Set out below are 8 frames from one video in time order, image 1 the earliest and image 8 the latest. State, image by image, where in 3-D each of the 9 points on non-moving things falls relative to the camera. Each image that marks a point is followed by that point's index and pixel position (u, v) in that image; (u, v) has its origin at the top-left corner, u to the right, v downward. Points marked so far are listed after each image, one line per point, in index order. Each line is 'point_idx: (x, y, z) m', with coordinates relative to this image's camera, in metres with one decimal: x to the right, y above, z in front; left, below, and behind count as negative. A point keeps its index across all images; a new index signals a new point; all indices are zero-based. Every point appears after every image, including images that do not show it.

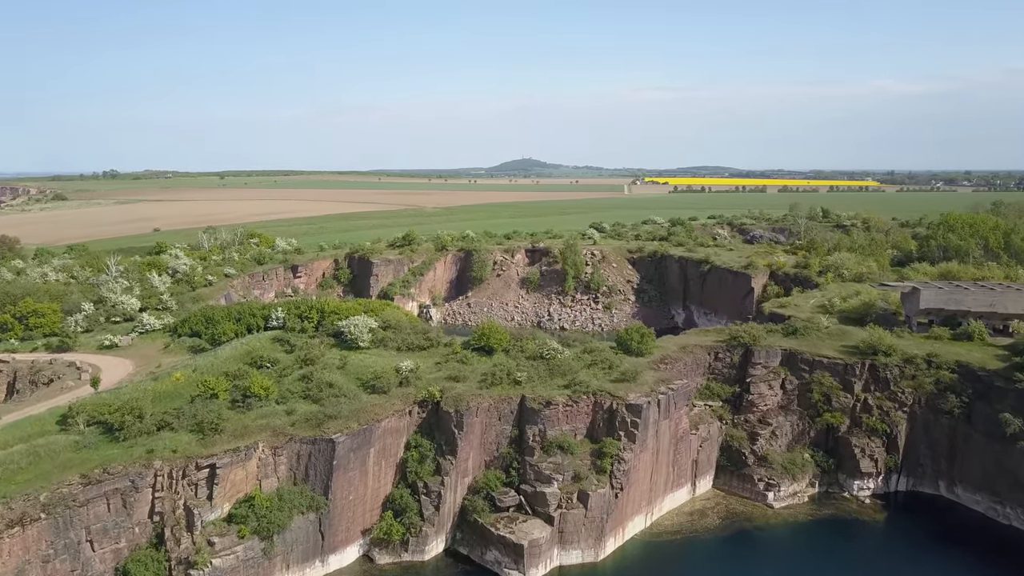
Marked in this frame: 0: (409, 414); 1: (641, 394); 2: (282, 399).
0: (-2.5, -3.0, +19.2) m
1: (+3.2, -2.6, +19.7) m
2: (-5.4, -2.7, +19.1) m
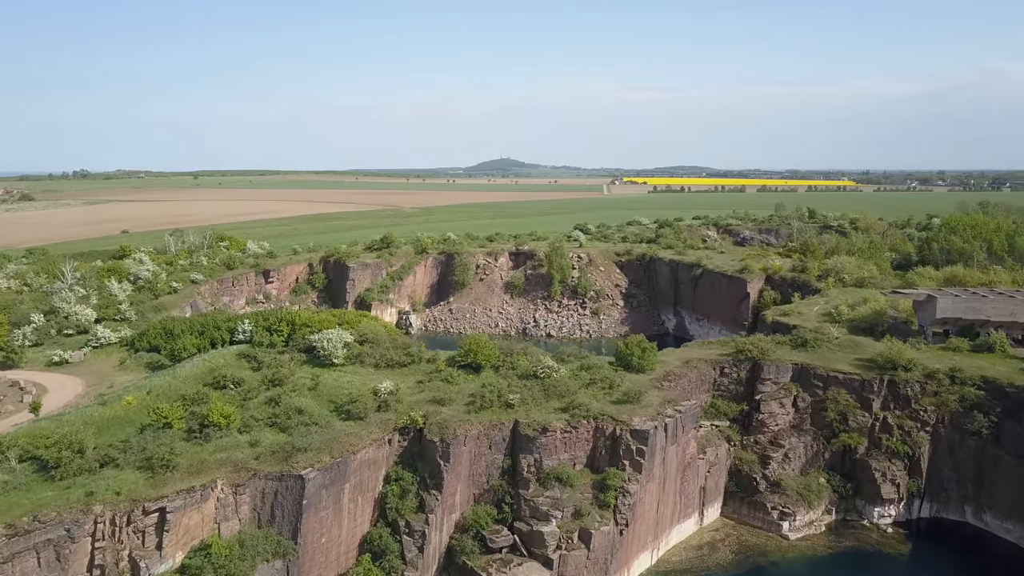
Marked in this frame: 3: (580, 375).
0: (-2.6, -3.3, +17.1) m
1: (+3.0, -2.9, +17.8) m
2: (-5.6, -3.0, +17.0) m
3: (+1.7, -2.1, +19.7) m
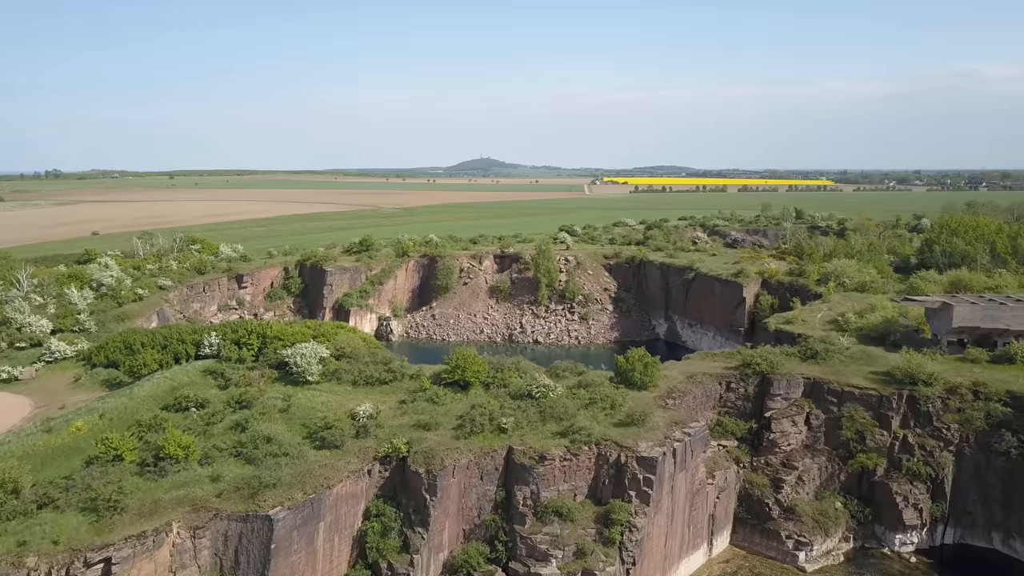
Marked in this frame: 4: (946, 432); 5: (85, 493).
0: (-2.8, -3.6, +15.4) m
1: (+2.8, -3.1, +16.2) m
2: (-5.7, -3.2, +15.1) m
3: (+1.5, -2.4, +18.0) m
4: (+10.2, -3.4, +18.9) m
5: (-7.2, -3.5, +13.7) m
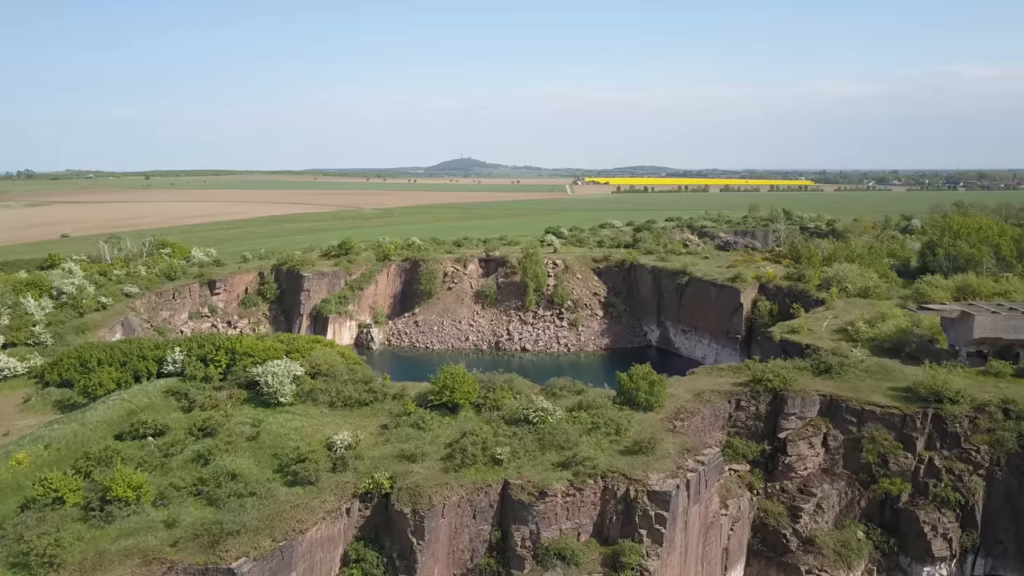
0: (-2.8, -3.8, +13.6) m
1: (+2.8, -3.3, +14.6) m
2: (-5.8, -3.5, +13.3) m
3: (+1.4, -2.6, +16.3) m
4: (+10.1, -3.6, +17.5) m
5: (-7.2, -3.8, +11.8) m
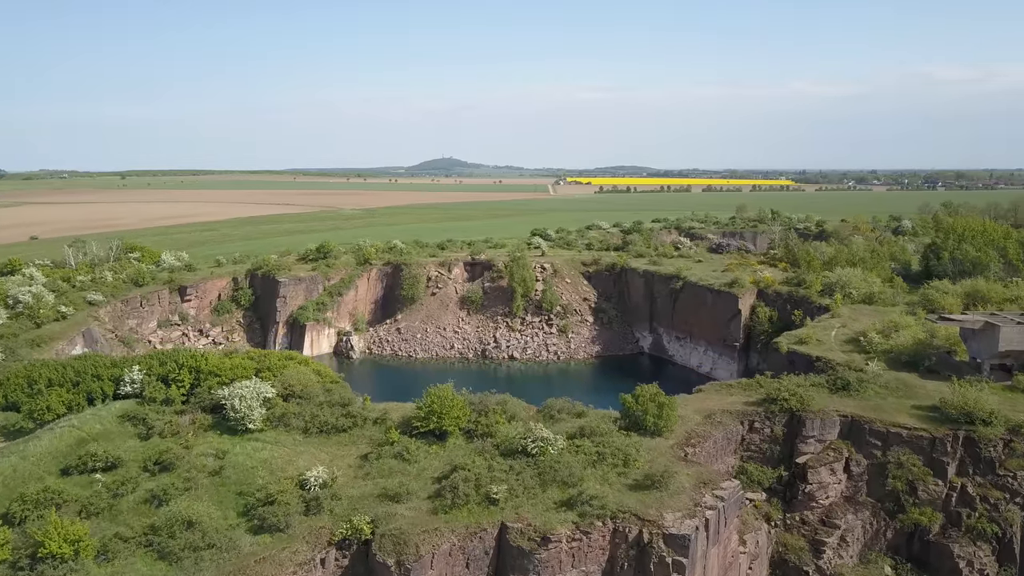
0: (-2.8, -4.1, +11.9) m
1: (+2.7, -3.6, +12.9) m
2: (-5.8, -3.8, +11.5) m
3: (+1.3, -2.9, +14.7) m
4: (+10.0, -3.8, +16.0) m
5: (-7.2, -4.1, +9.9) m
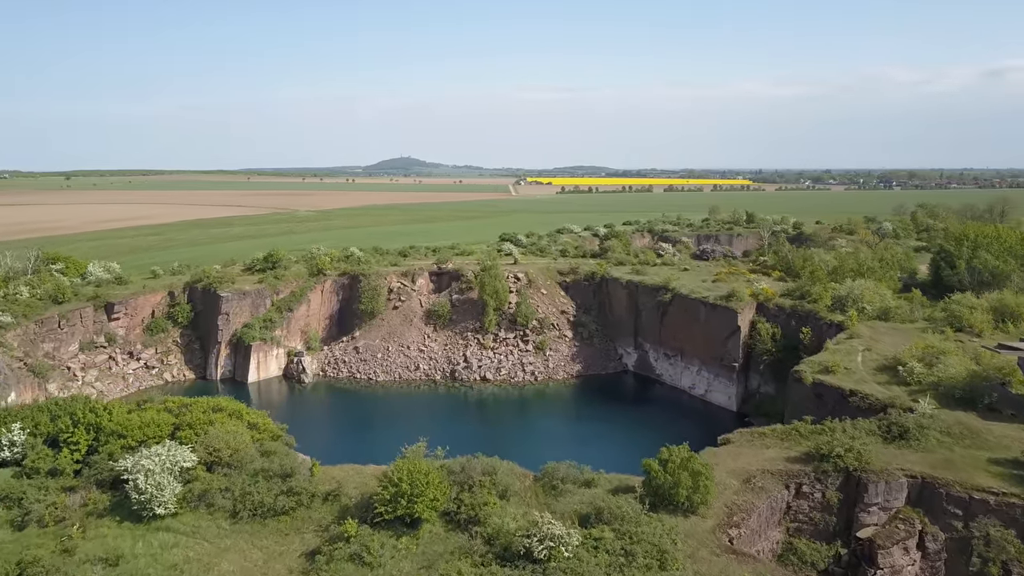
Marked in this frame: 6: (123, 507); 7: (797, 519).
0: (-2.7, -4.7, +8.0) m
1: (+2.8, -4.2, +9.4) m
2: (-5.6, -4.4, +7.5) m
3: (+1.2, -3.5, +11.1) m
4: (+9.9, -4.3, +12.8) m
5: (-7.0, -4.7, +5.9) m
6: (-6.2, -3.5, +12.9) m
7: (+4.9, -4.0, +14.0) m
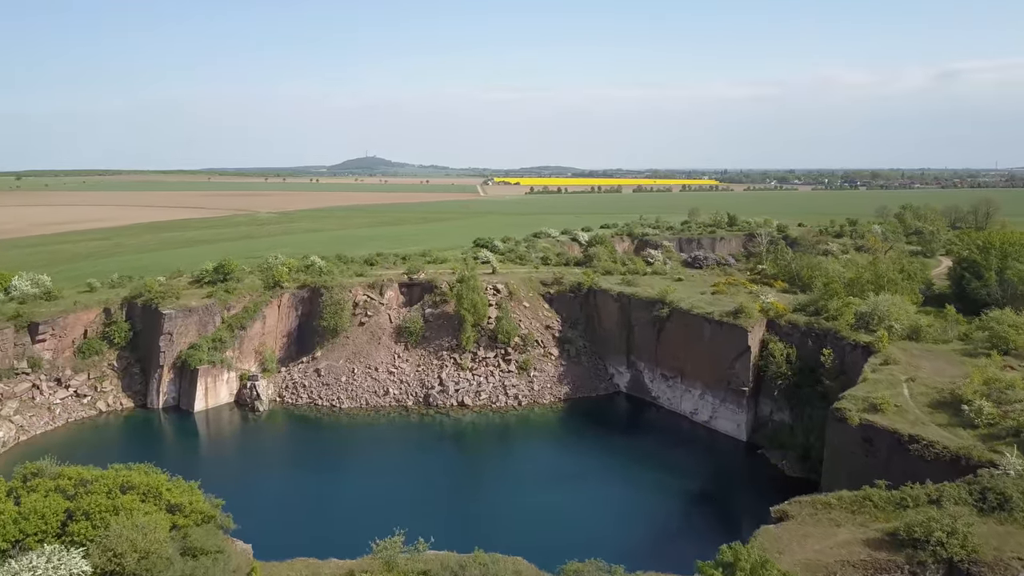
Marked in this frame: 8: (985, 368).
0: (-2.4, -5.3, +4.5) m
1: (+3.1, -4.7, +6.1) m
2: (-5.3, -5.0, +3.9) m
3: (+1.4, -4.0, +7.7) m
4: (+10.0, -4.8, +9.8) m
5: (-6.6, -5.3, +2.2) m
6: (-6.1, -4.1, +9.2) m
7: (+5.0, -4.5, +10.8) m
8: (+11.2, -1.8, +19.0) m
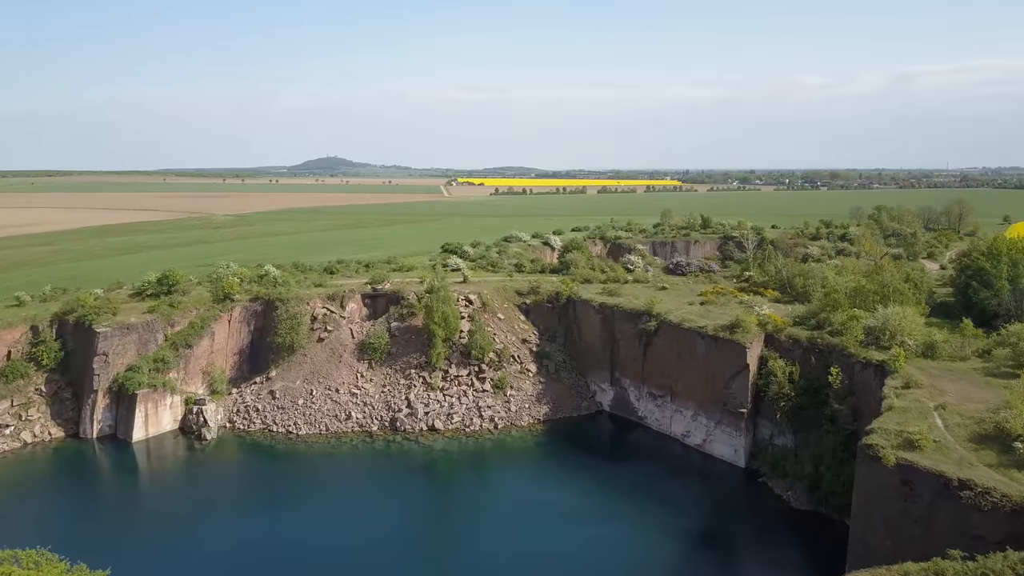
0: (-2.0, -5.7, +1.9) m
1: (+3.3, -5.1, +3.7) m
2: (-4.9, -5.5, +1.1) m
3: (+1.6, -4.4, +5.2) m
4: (+10.1, -5.2, +7.7) m
5: (-6.1, -5.7, -0.6) m
6: (-6.0, -4.5, +6.4) m
7: (+5.1, -4.9, +8.5) m
8: (+10.8, -2.1, +17.0) m
